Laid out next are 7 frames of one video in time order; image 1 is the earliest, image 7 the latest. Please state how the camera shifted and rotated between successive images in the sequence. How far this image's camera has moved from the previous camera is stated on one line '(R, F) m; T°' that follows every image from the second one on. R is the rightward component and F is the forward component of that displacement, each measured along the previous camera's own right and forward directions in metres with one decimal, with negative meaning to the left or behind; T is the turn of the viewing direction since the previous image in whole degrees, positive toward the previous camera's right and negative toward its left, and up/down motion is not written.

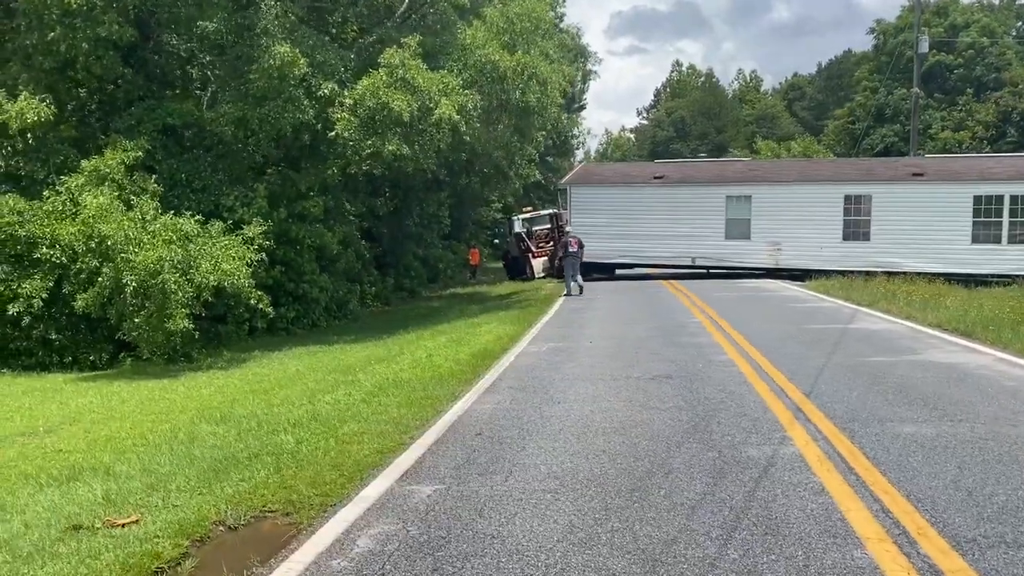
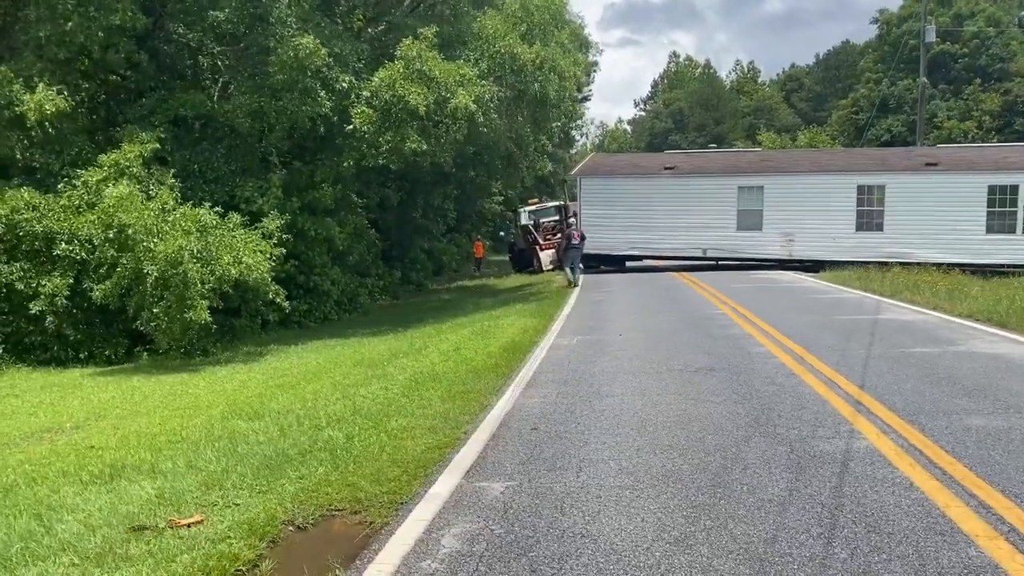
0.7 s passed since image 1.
(-0.5, +0.2) m; 0°
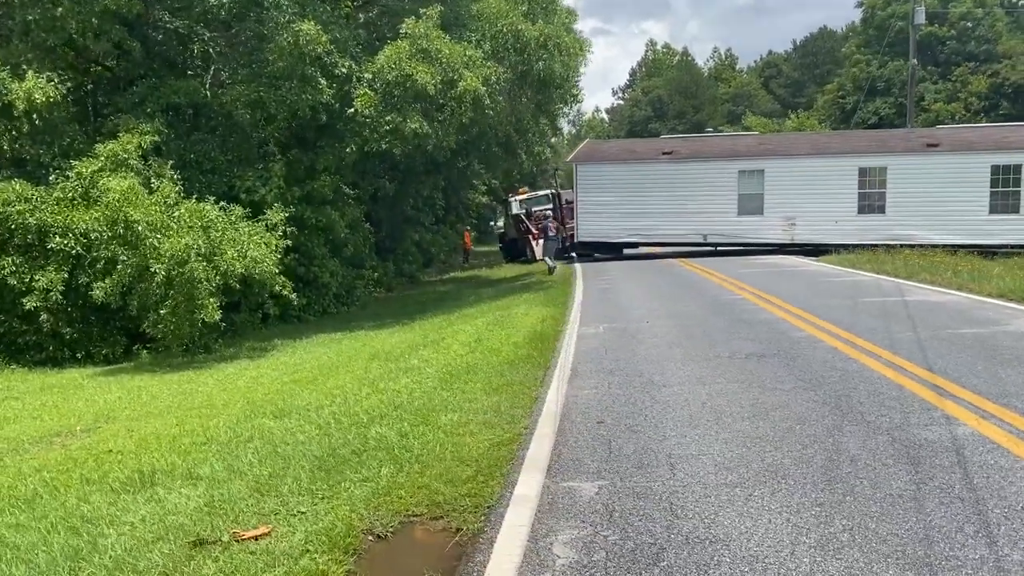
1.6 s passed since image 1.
(-0.6, +0.5) m; +1°
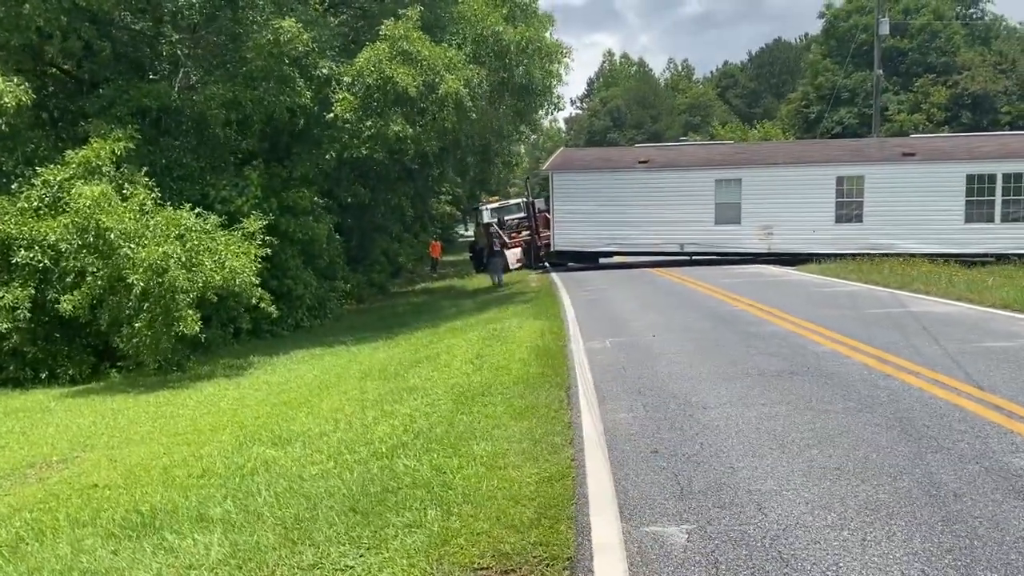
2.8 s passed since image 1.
(-0.6, +0.6) m; +3°
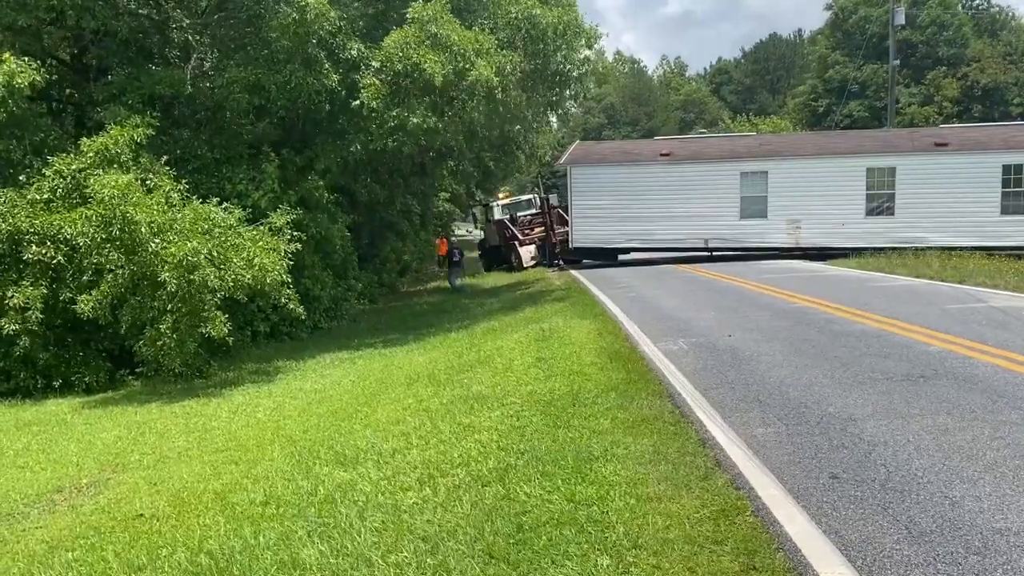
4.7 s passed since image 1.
(-0.9, +1.0) m; +1°
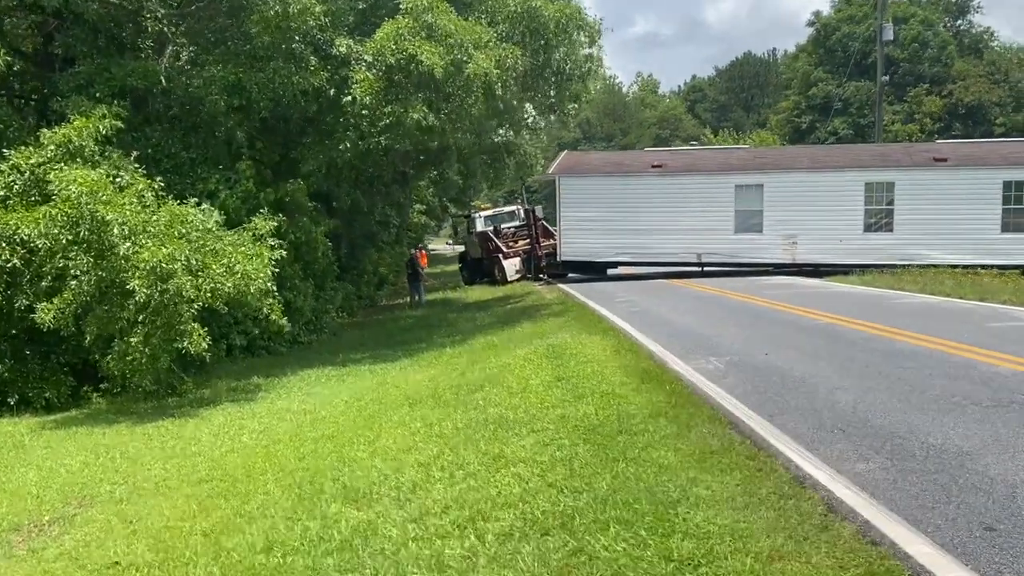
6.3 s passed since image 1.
(-0.5, +1.0) m; +2°
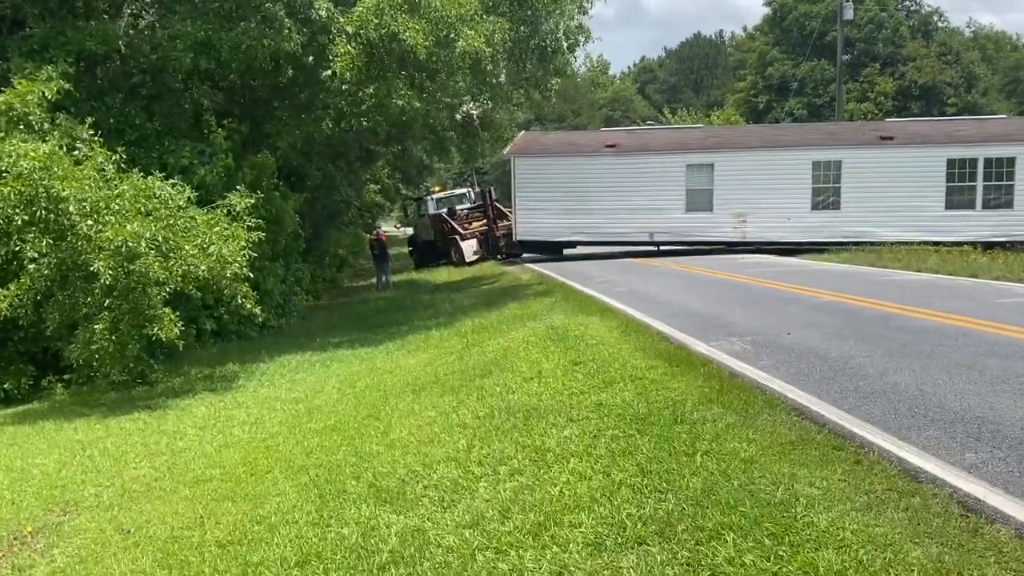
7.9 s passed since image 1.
(-0.7, +0.7) m; +3°
